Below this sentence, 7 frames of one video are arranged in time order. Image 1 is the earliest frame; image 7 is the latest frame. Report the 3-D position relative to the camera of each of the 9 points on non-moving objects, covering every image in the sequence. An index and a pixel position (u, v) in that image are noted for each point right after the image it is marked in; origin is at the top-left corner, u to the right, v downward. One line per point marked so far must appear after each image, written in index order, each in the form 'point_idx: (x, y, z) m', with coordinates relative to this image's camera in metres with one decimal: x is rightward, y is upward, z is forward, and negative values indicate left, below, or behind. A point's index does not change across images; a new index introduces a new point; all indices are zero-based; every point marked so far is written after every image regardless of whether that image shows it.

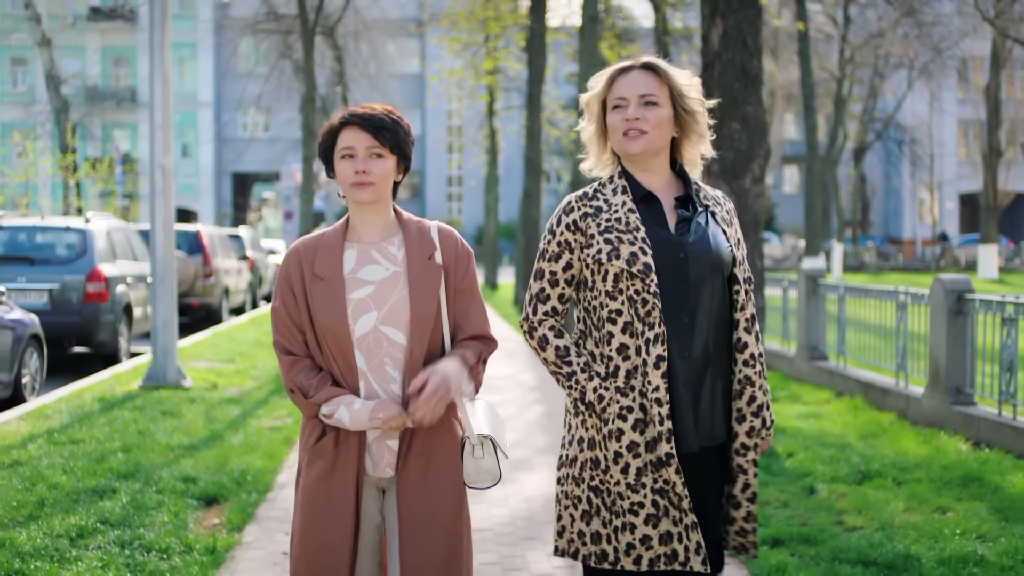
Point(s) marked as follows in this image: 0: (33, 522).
0: (-2.5, -1.2, +5.9) m
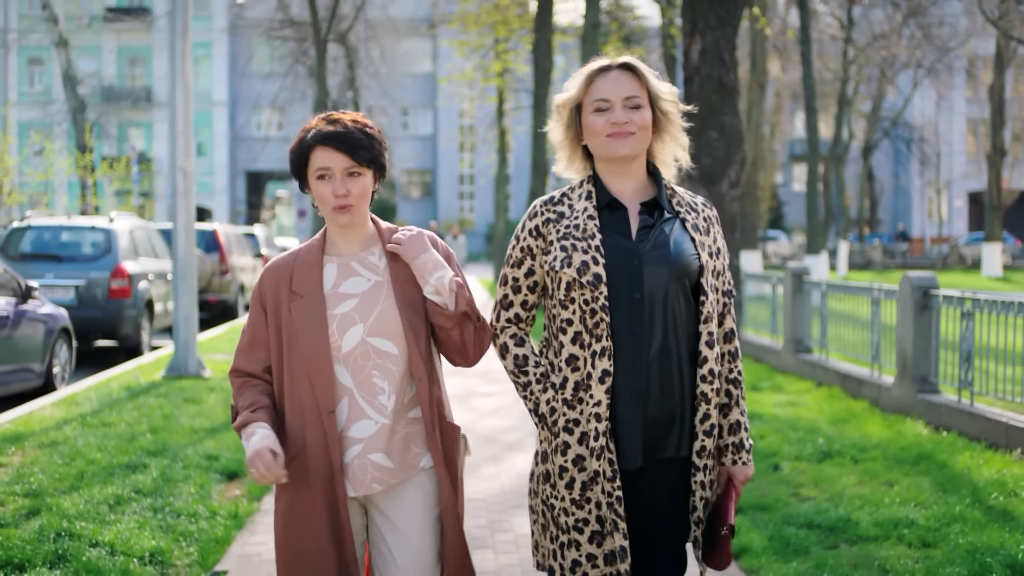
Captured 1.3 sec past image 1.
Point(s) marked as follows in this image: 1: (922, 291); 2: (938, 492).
0: (-2.5, -1.2, +6.6) m
1: (+3.2, 0.0, +8.9) m
2: (+2.3, -1.1, +6.2) m
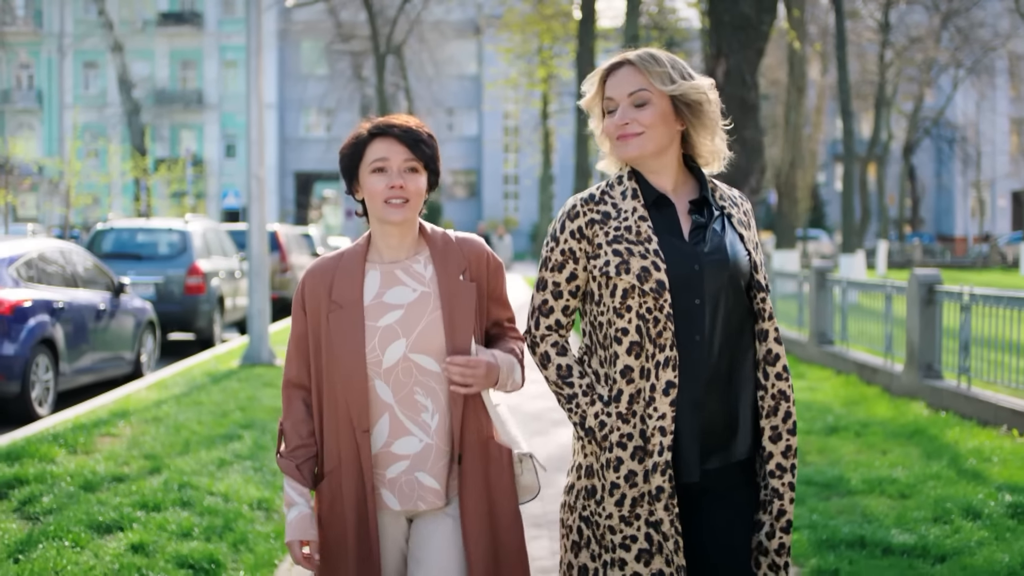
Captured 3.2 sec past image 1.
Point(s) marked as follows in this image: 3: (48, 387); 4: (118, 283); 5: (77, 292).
0: (-2.2, -1.1, +7.7) m
1: (+3.6, 0.0, +9.9) m
2: (+2.6, -1.1, +7.2) m
3: (-4.2, -0.9, +10.5) m
4: (-4.3, +0.1, +12.4) m
5: (-4.3, 0.0, +11.3) m
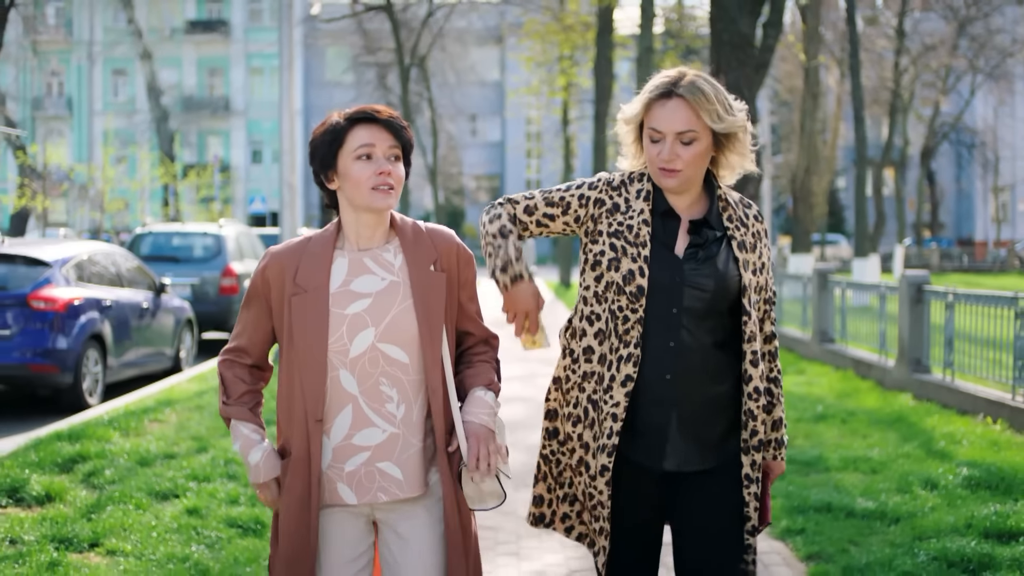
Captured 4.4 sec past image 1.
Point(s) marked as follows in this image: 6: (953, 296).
0: (-2.1, -1.1, +8.5) m
1: (+3.7, 0.0, +10.5) m
2: (+2.7, -1.1, +7.8) m
3: (-4.1, -0.9, +11.3) m
4: (-4.1, +0.1, +13.2) m
5: (-4.1, 0.0, +12.1) m
6: (+3.8, -0.1, +9.8) m
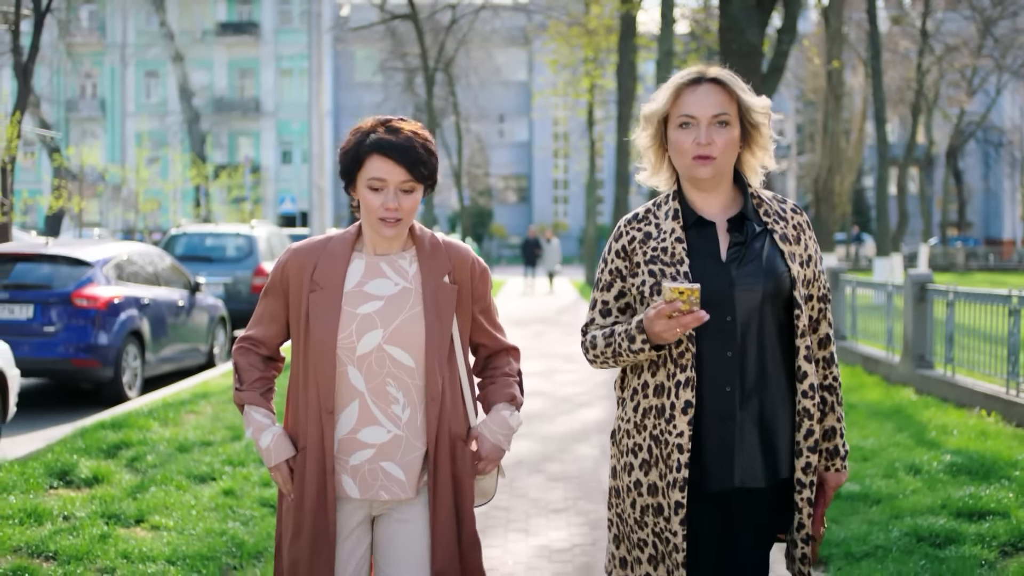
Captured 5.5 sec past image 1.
0: (-2.0, -1.1, +9.0) m
1: (+3.9, 0.0, +10.9) m
2: (+2.8, -1.0, +8.3) m
3: (-3.9, -0.9, +11.9) m
4: (-3.8, +0.1, +13.8) m
5: (-3.9, 0.0, +12.7) m
6: (+3.9, 0.0, +10.2) m
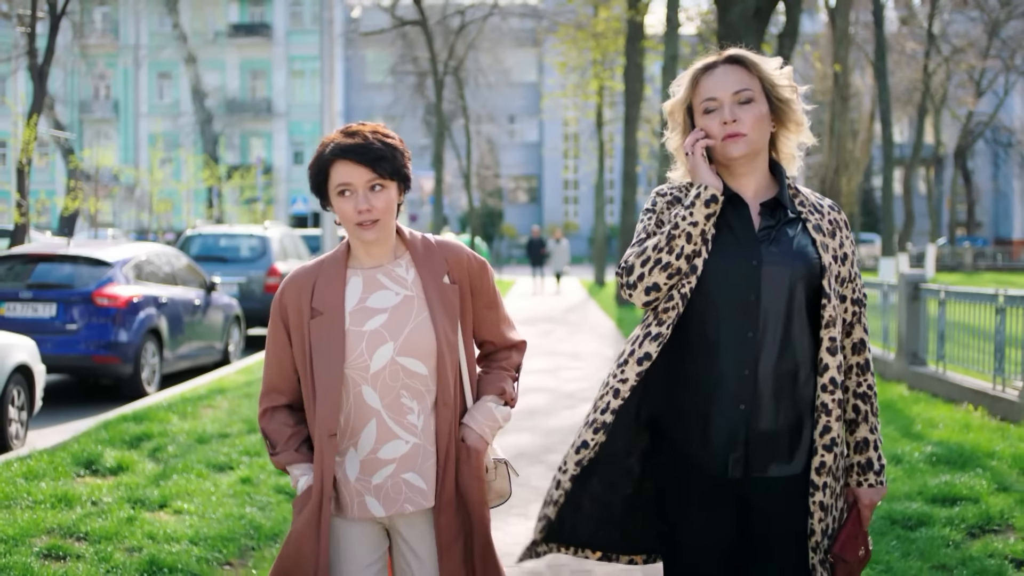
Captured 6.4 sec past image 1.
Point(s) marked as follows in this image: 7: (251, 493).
0: (-2.0, -1.1, +9.4) m
1: (+4.0, 0.0, +11.3) m
2: (+2.8, -1.0, +8.6) m
3: (-3.8, -0.9, +12.3) m
4: (-3.8, +0.1, +14.2) m
5: (-3.9, 0.0, +13.1) m
6: (+4.0, 0.0, +10.5) m
7: (-1.6, -1.2, +6.9) m
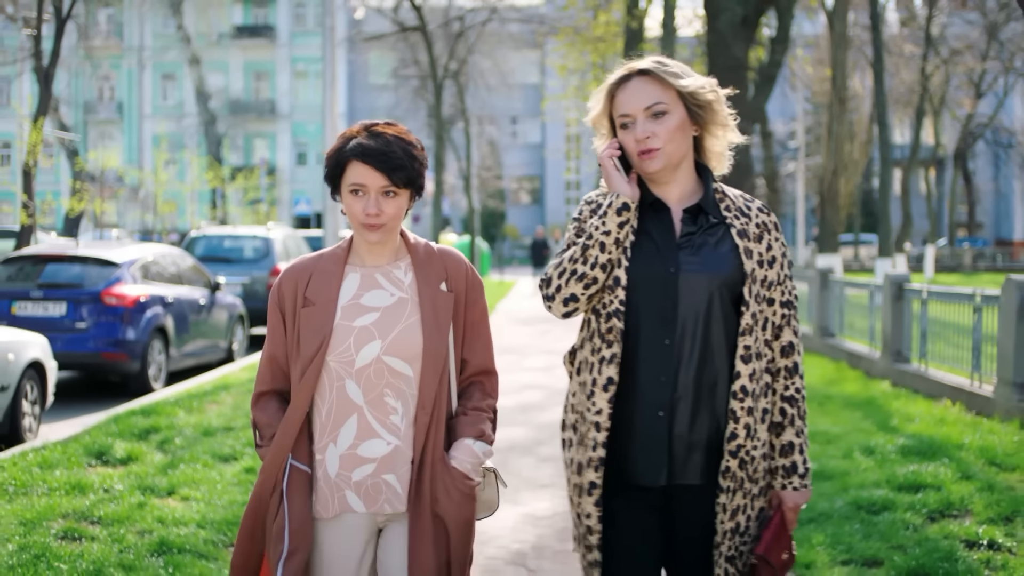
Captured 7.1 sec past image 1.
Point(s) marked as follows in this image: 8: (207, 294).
0: (-2.0, -1.1, +9.8) m
1: (+3.9, 0.0, +11.6) m
2: (+2.7, -1.0, +8.9) m
3: (-3.9, -0.9, +12.6) m
4: (-3.8, +0.1, +14.6) m
5: (-3.9, 0.0, +13.5) m
6: (+3.9, 0.0, +10.8) m
7: (-1.6, -1.2, +7.3) m
8: (-3.8, -0.1, +14.3) m
